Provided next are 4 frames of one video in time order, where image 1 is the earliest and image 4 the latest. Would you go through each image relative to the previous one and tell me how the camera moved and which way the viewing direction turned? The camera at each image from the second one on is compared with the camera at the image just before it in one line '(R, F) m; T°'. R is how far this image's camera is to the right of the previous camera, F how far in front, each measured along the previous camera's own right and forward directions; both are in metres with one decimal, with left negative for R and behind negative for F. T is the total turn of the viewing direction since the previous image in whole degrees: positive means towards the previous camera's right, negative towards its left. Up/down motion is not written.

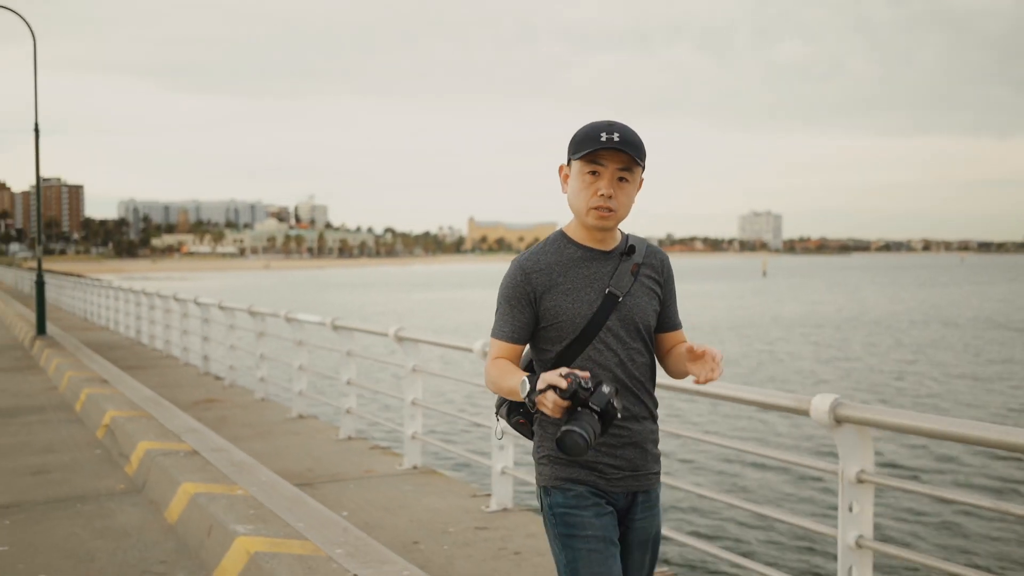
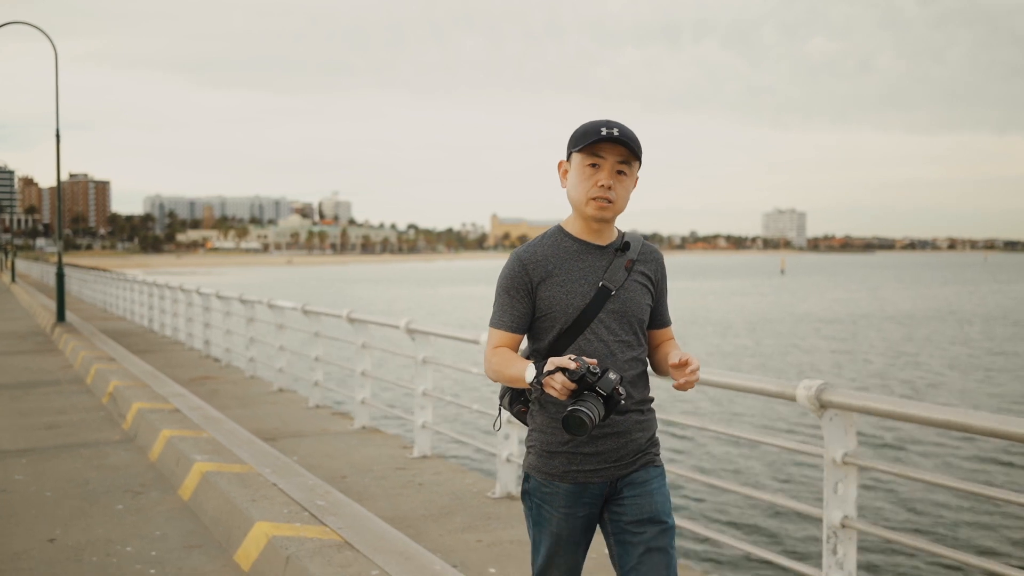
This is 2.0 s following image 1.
(+0.1, -0.1) m; -1°
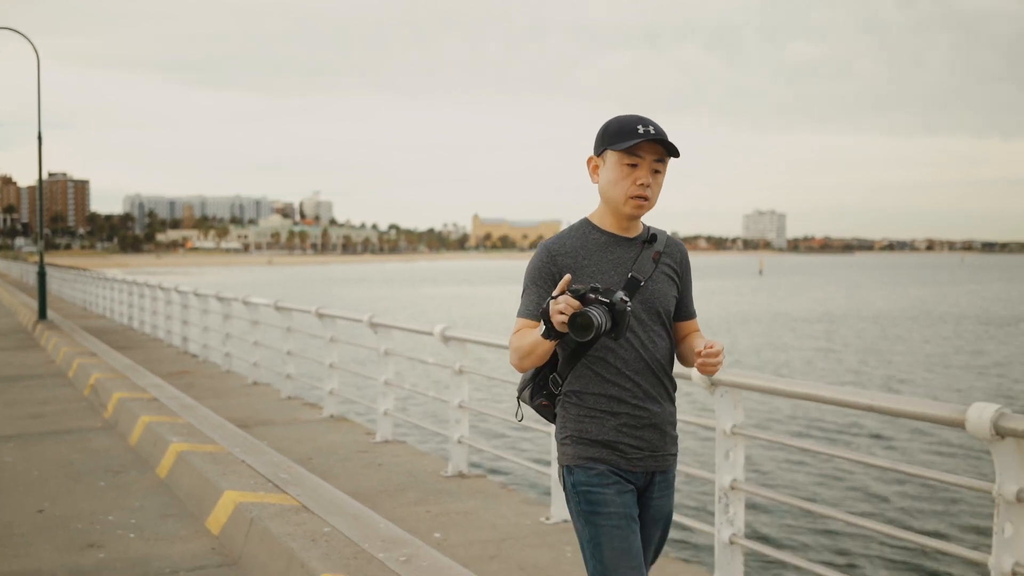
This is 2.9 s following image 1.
(+0.1, -0.4) m; +1°
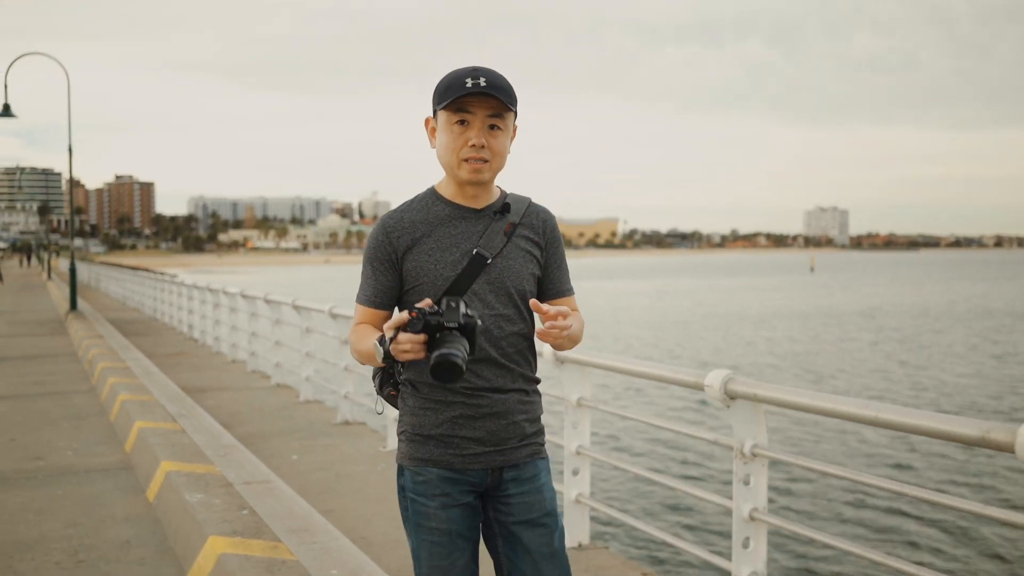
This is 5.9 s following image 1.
(+0.4, +0.3) m; -3°
